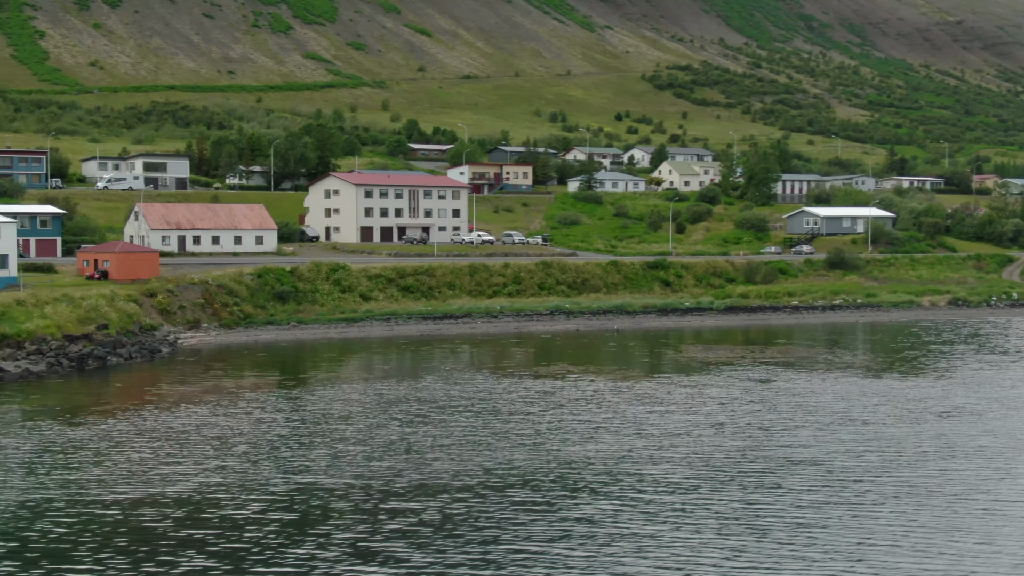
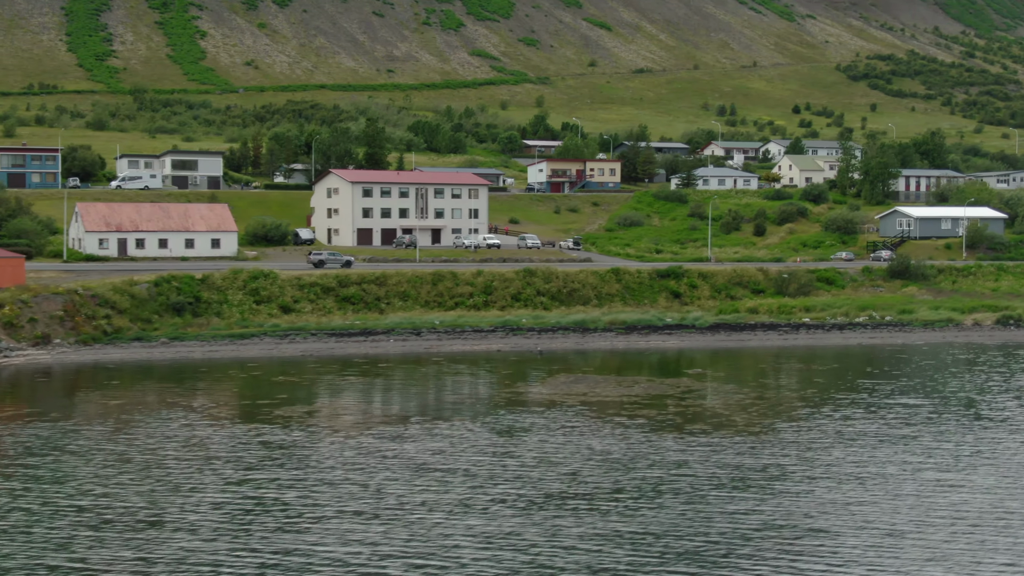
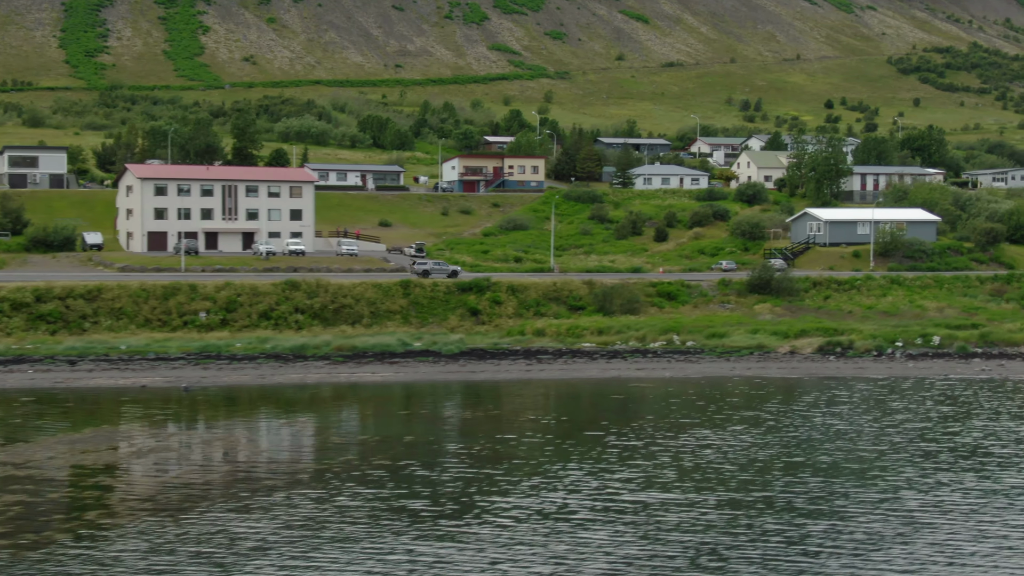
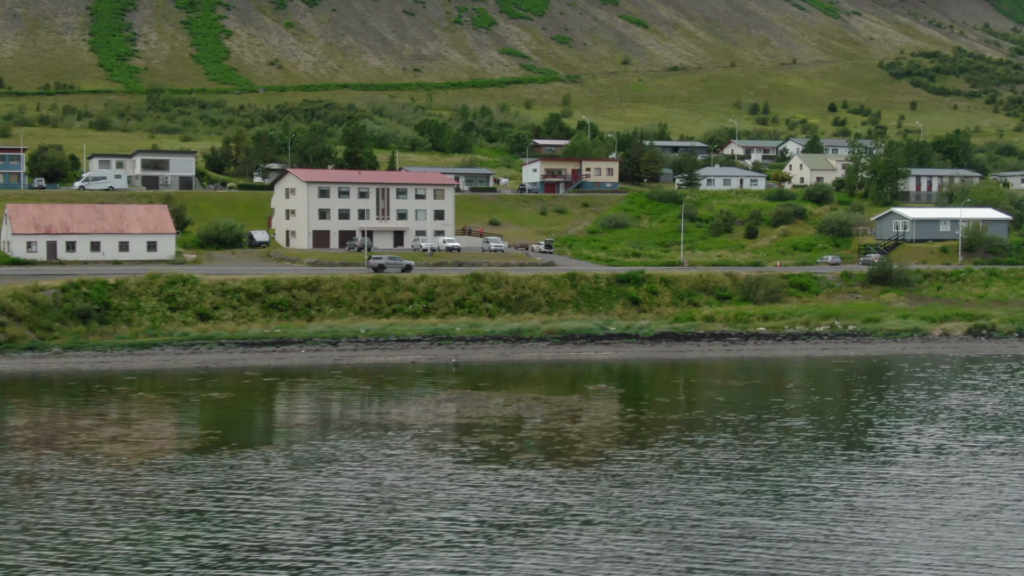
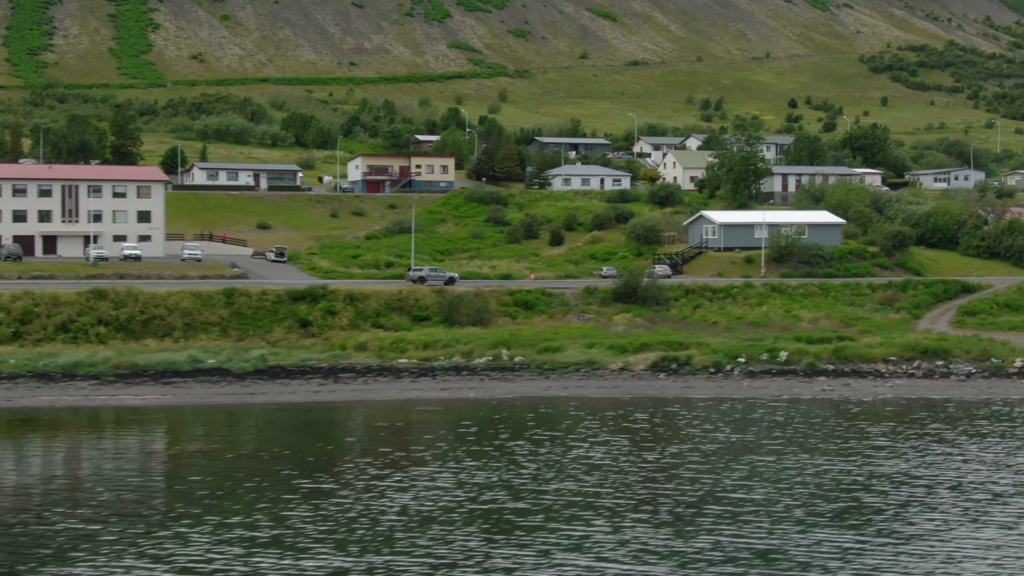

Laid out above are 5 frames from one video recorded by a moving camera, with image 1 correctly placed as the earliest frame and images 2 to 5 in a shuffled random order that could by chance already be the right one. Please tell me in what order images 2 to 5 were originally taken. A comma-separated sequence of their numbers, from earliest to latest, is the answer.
2, 4, 3, 5
